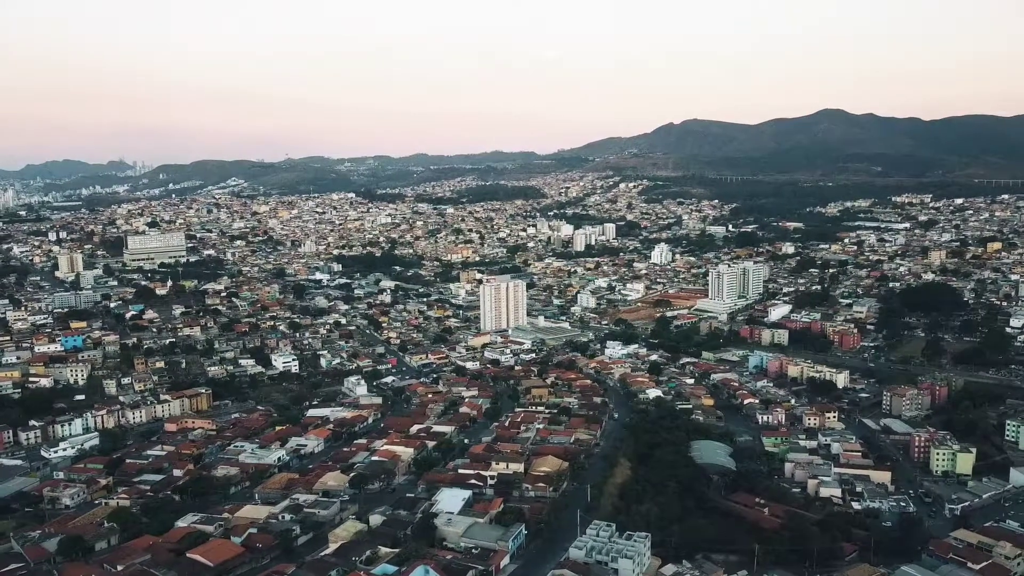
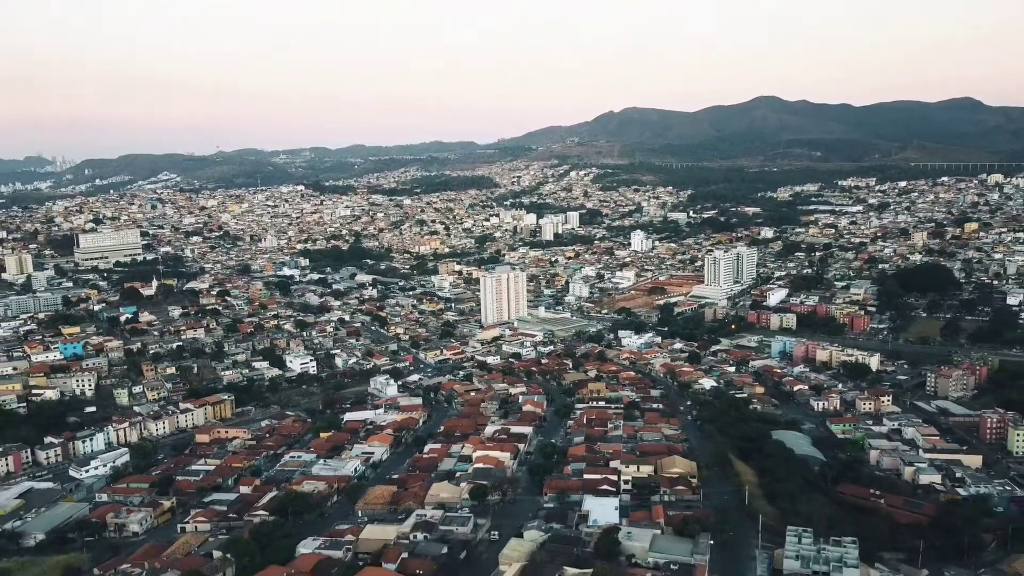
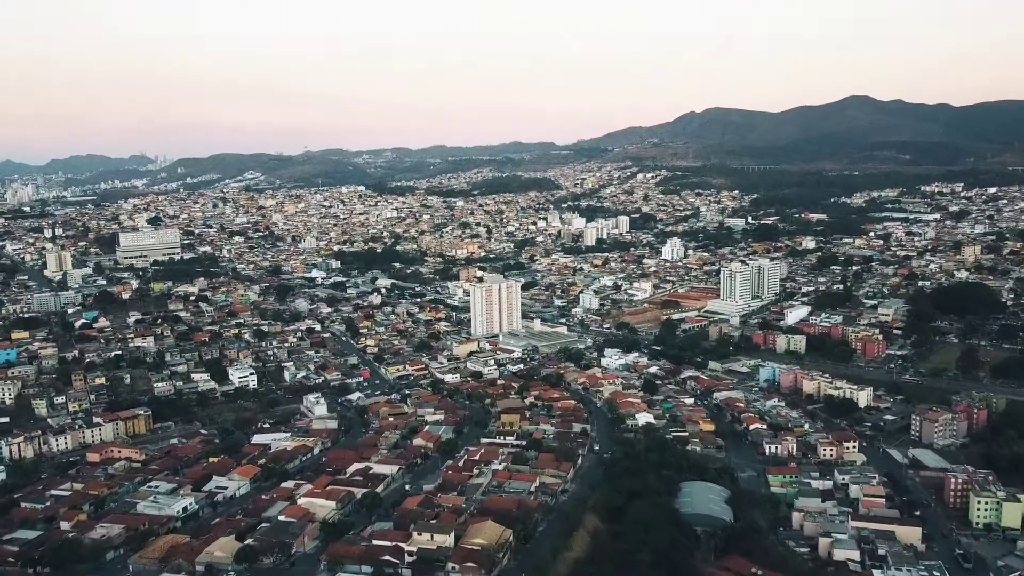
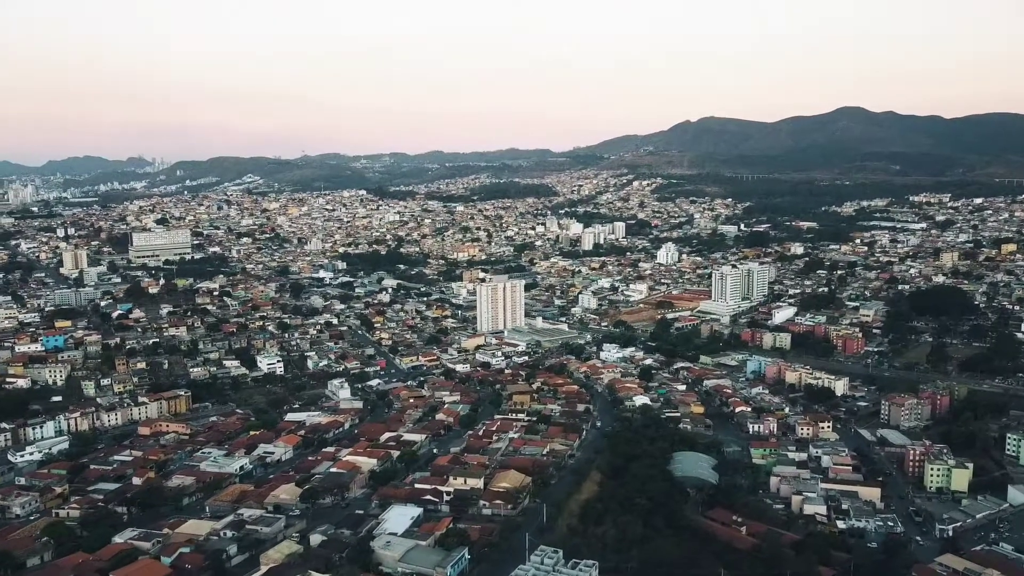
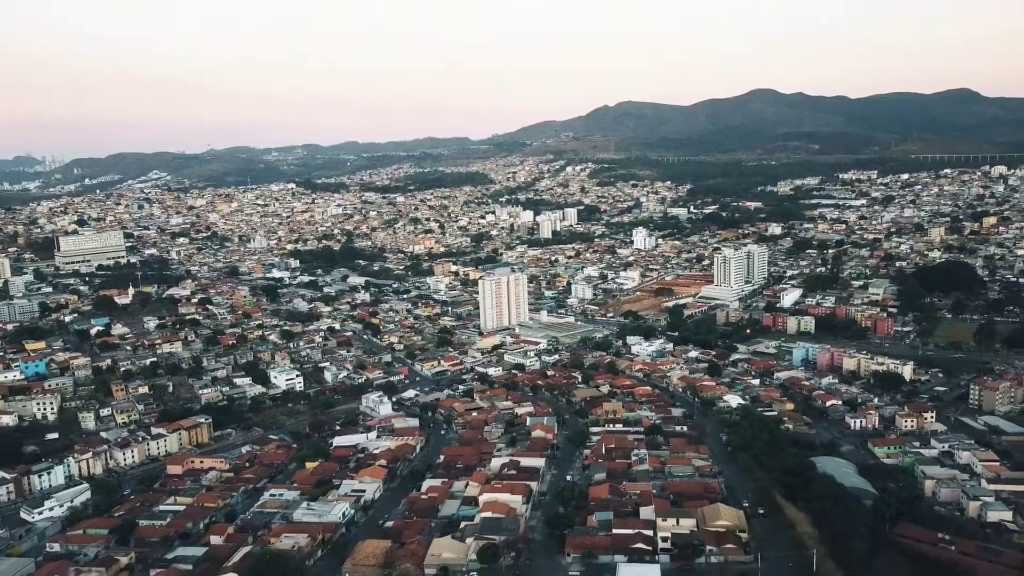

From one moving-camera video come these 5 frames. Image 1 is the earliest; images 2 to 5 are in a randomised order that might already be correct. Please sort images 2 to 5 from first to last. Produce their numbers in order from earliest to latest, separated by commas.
4, 3, 5, 2
